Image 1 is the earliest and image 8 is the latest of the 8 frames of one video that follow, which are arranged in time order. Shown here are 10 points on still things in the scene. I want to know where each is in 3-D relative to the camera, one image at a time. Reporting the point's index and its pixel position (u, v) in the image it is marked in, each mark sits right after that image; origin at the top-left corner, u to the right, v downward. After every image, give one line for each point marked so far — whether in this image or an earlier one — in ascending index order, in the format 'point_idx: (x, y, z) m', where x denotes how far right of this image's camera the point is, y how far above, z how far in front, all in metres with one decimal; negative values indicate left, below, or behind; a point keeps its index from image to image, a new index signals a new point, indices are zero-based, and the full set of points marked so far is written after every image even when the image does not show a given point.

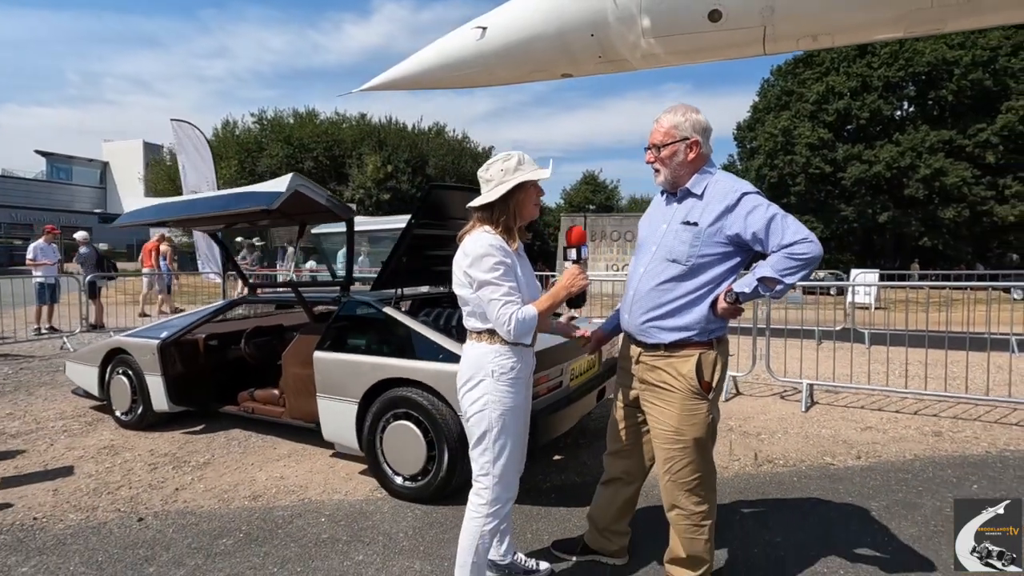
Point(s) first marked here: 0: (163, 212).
0: (-2.9, +0.7, +4.5) m
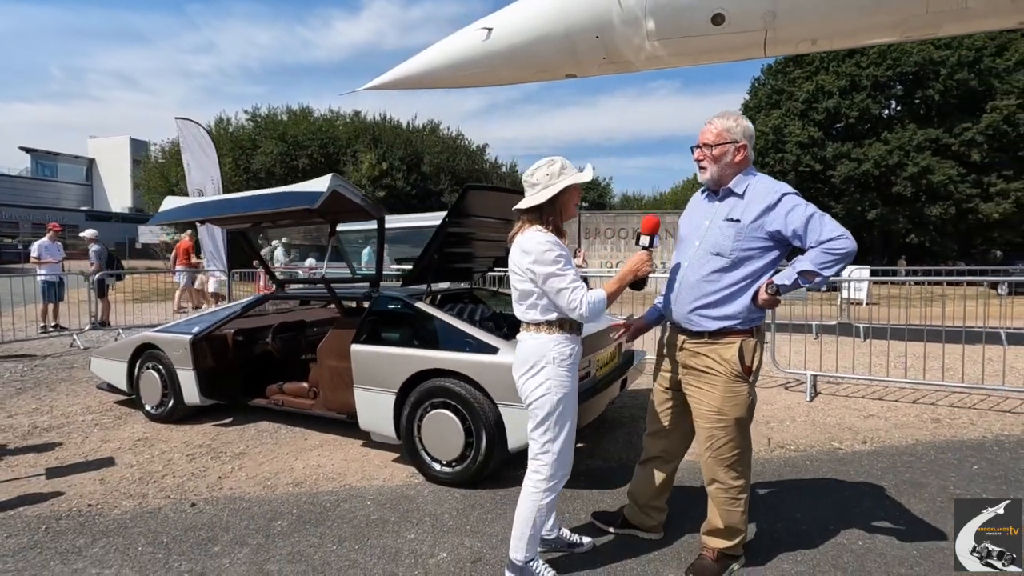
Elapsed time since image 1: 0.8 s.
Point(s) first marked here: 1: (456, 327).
0: (-2.7, +0.7, +4.7) m
1: (-0.4, -0.3, +3.9) m
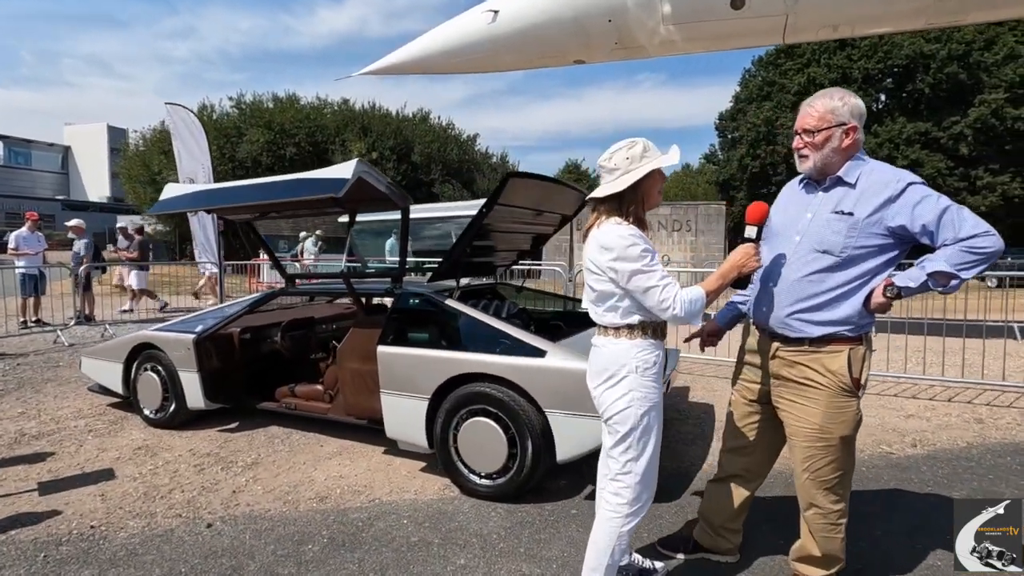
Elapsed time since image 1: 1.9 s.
0: (-2.4, +0.7, +4.3) m
1: (-0.1, -0.3, +3.6) m
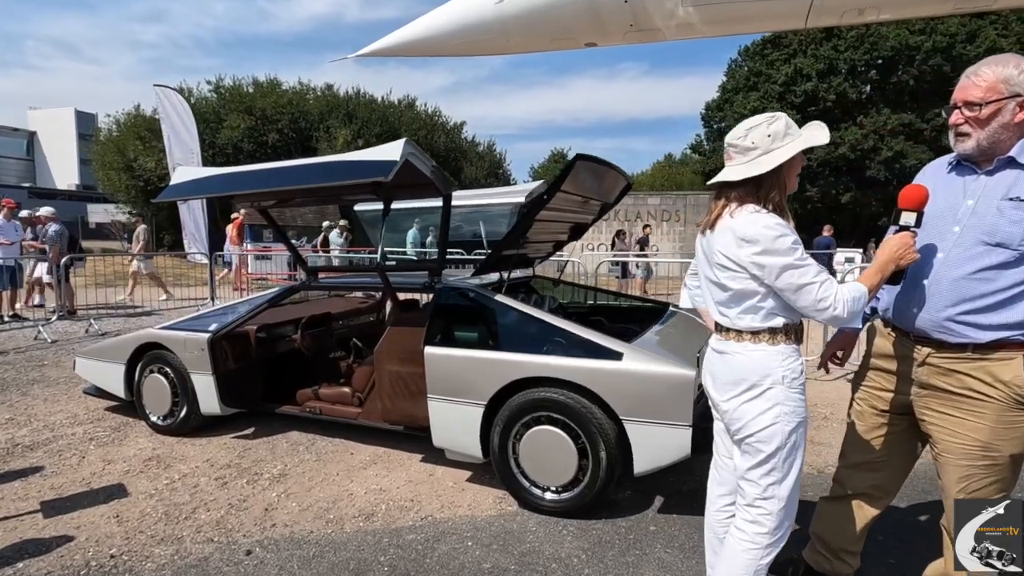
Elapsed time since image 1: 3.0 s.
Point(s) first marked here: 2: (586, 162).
0: (-2.1, +0.8, +3.9) m
1: (+0.3, -0.2, +3.3) m
2: (+0.5, +0.9, +3.7) m
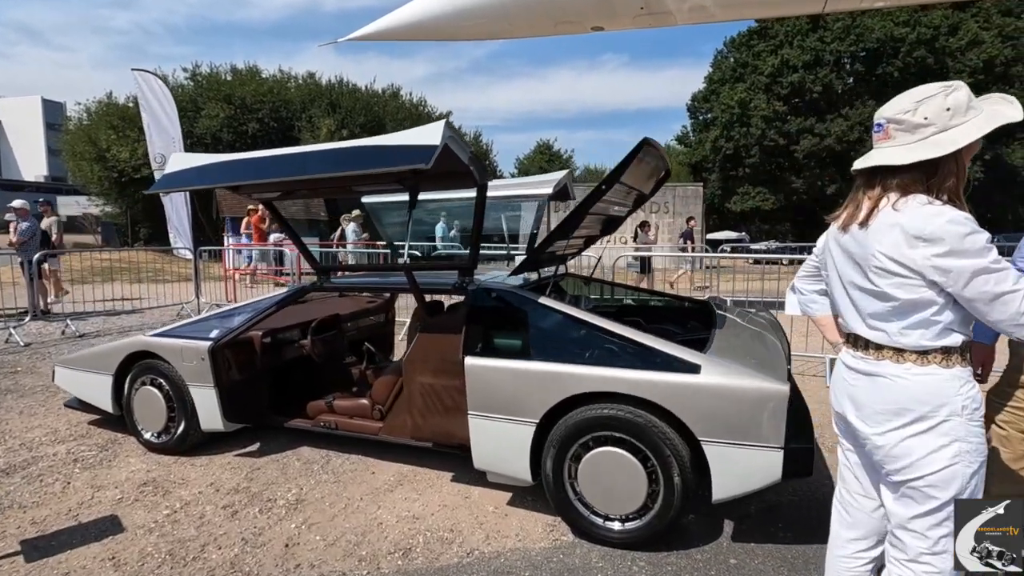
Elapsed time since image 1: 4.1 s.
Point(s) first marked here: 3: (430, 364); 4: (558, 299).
0: (-1.8, +0.7, +3.4) m
1: (+0.6, -0.2, +2.9) m
2: (+0.8, +0.9, +3.3) m
3: (-0.5, -0.5, +3.2) m
4: (+0.3, -0.1, +3.2) m
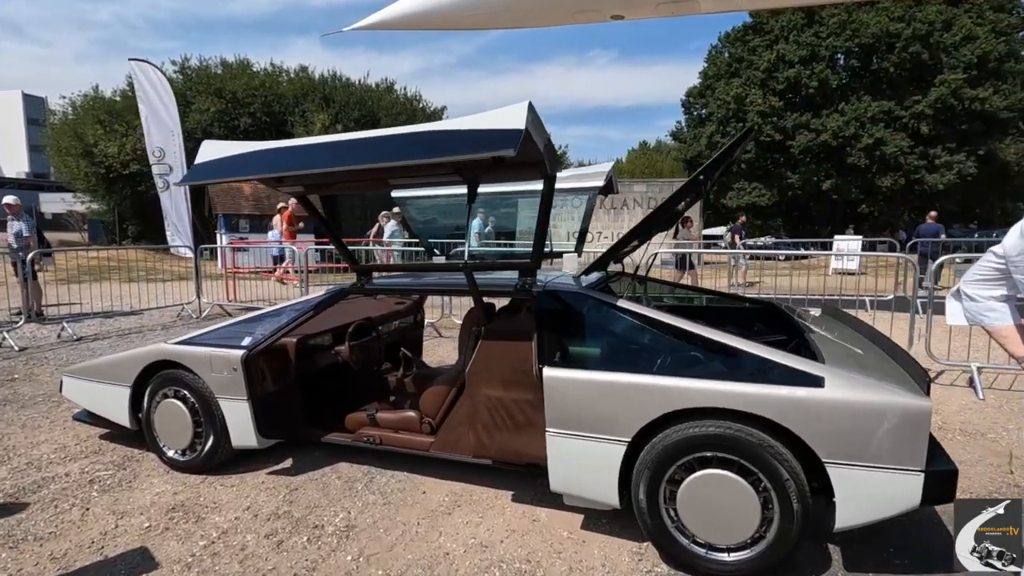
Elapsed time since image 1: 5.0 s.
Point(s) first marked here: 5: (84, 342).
0: (-1.4, +0.7, +3.0) m
1: (+1.0, -0.3, +2.6) m
2: (+1.2, +0.9, +3.0) m
3: (-0.1, -0.5, +2.9) m
4: (+0.7, -0.1, +2.9) m
5: (-6.2, -0.8, +7.8) m
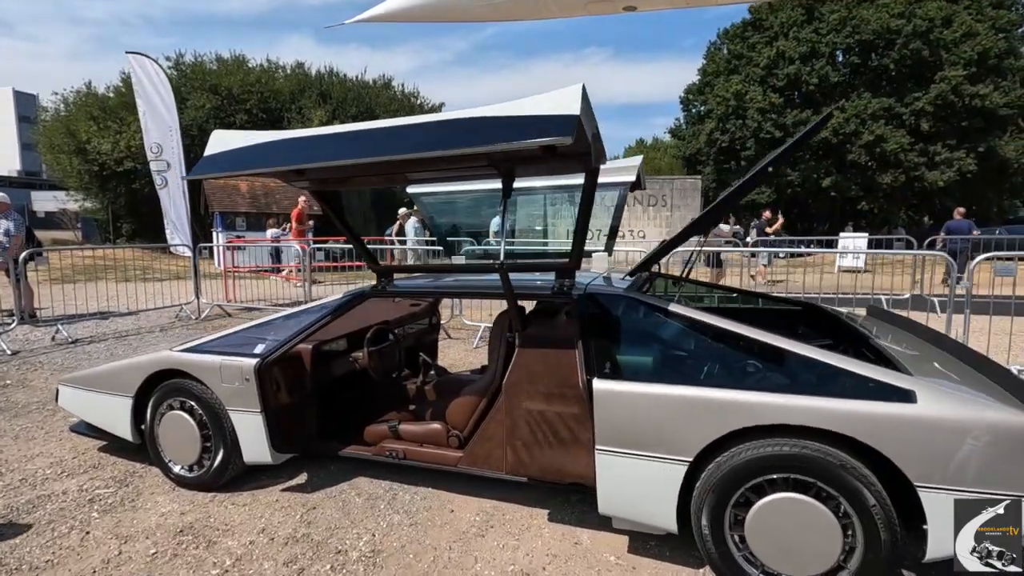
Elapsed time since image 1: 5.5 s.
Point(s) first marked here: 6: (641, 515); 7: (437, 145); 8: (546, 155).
0: (-1.2, +0.7, +2.8) m
1: (+1.2, -0.3, +2.4) m
2: (+1.4, +0.9, +2.8) m
3: (+0.1, -0.5, +2.7) m
4: (+0.9, -0.1, +2.6) m
5: (-6.1, -0.8, +7.5) m
6: (+0.6, -1.0, +2.4) m
7: (-0.3, +0.7, +2.5) m
8: (+0.2, +0.7, +2.6) m
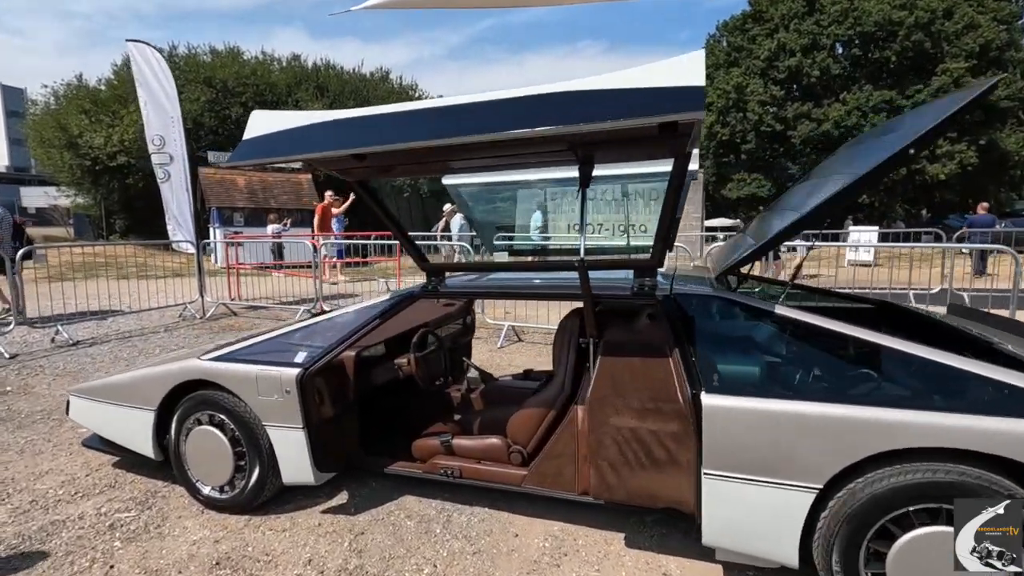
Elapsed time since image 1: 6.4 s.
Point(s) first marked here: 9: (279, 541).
0: (-0.8, +0.7, +2.4) m
1: (+1.6, -0.3, +2.1) m
2: (+1.8, +0.9, +2.4) m
3: (+0.5, -0.5, +2.3) m
4: (+1.3, -0.1, +2.3) m
5: (-5.7, -0.8, +7.1) m
6: (+1.0, -1.0, +2.1) m
7: (+0.1, +0.7, +2.1) m
8: (+0.6, +0.7, +2.3) m
9: (-1.2, -1.3, +2.8) m
